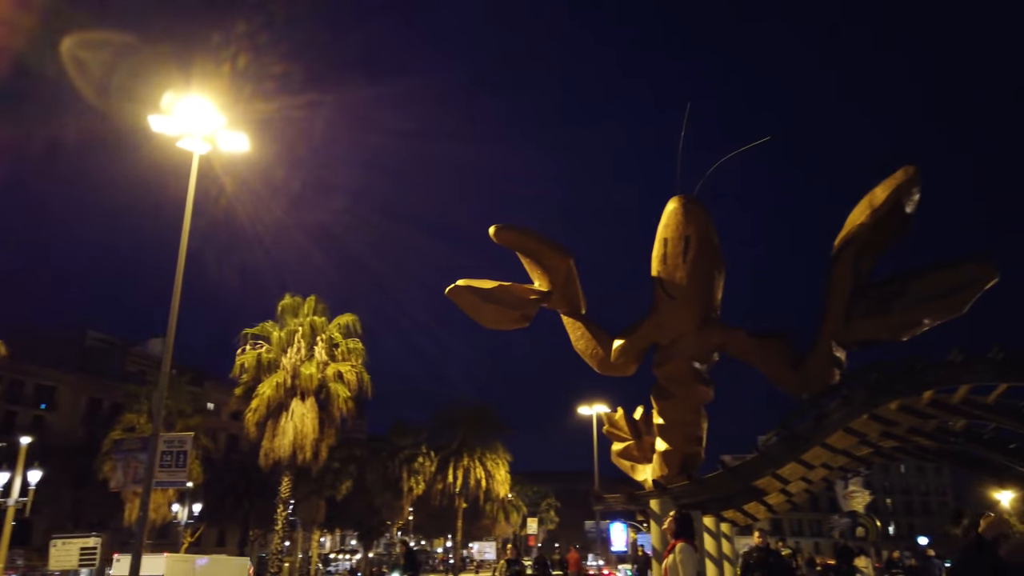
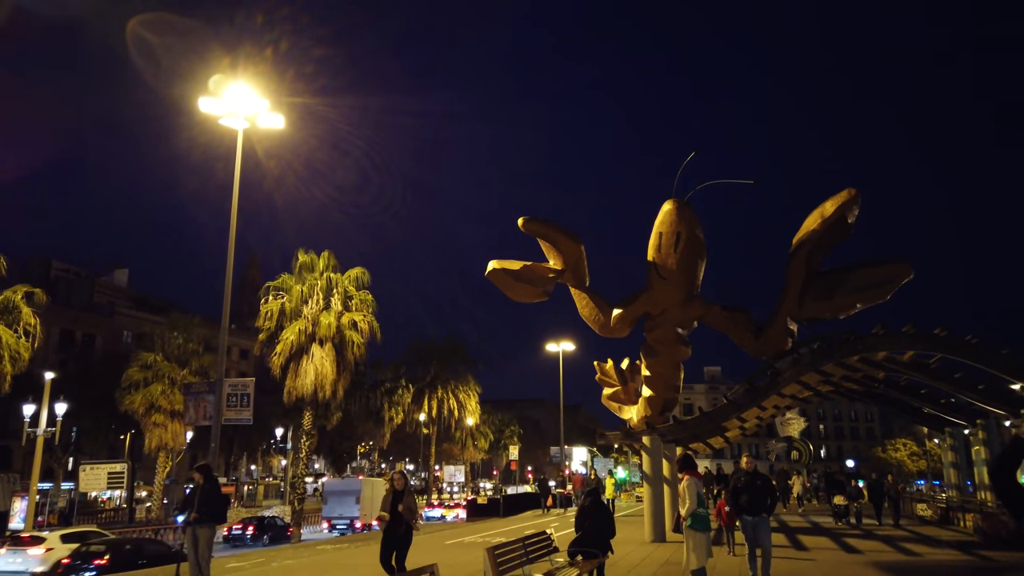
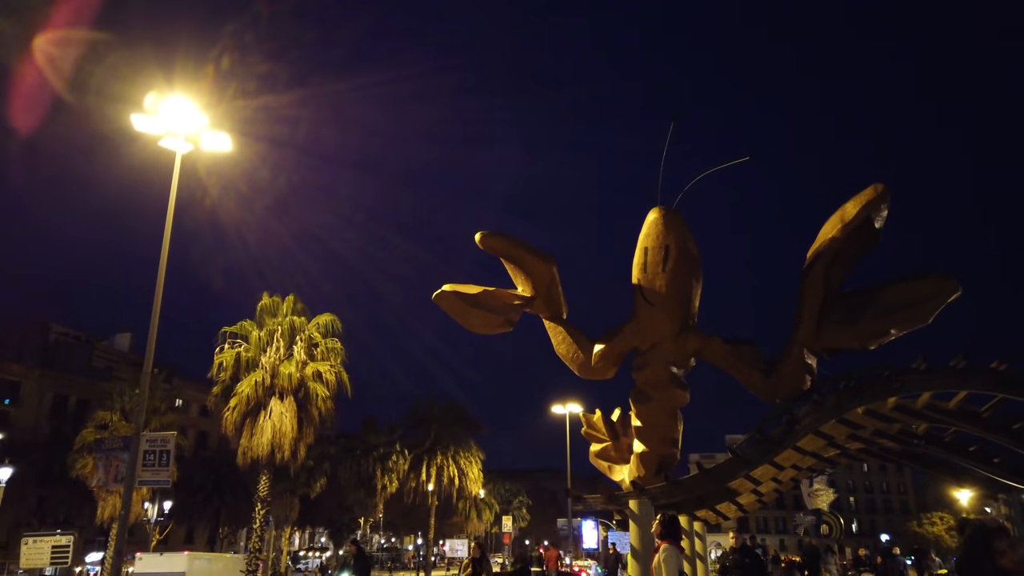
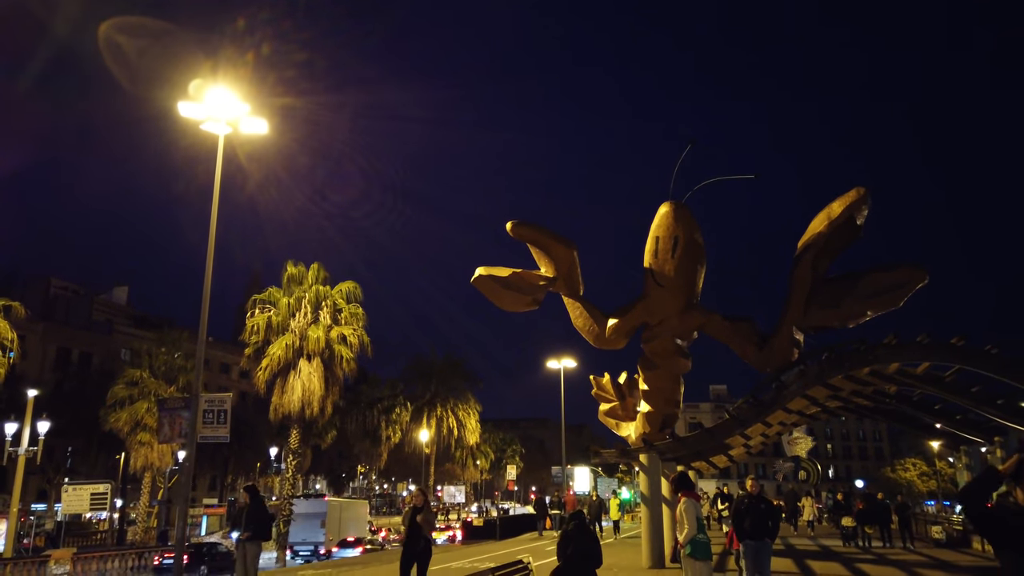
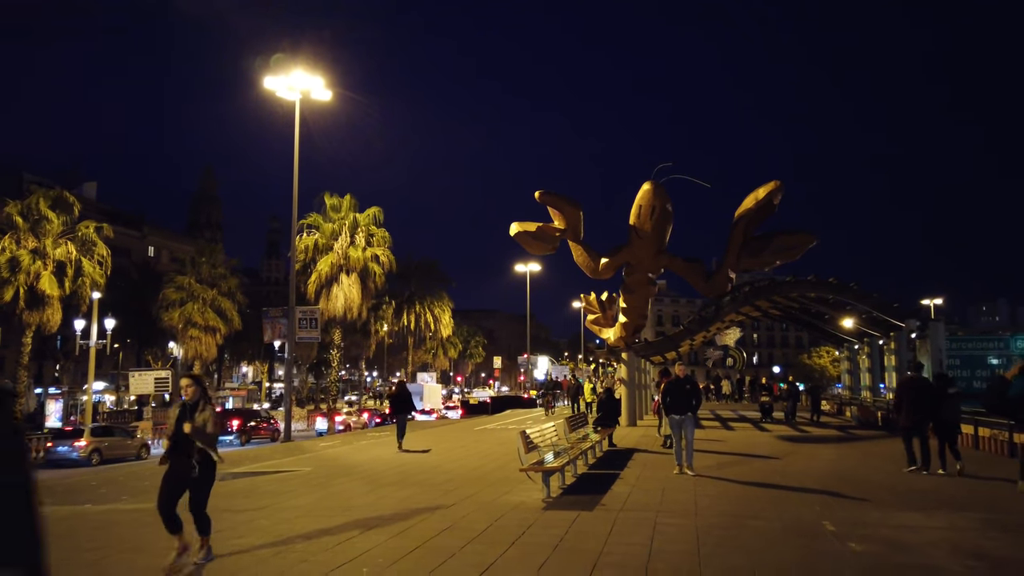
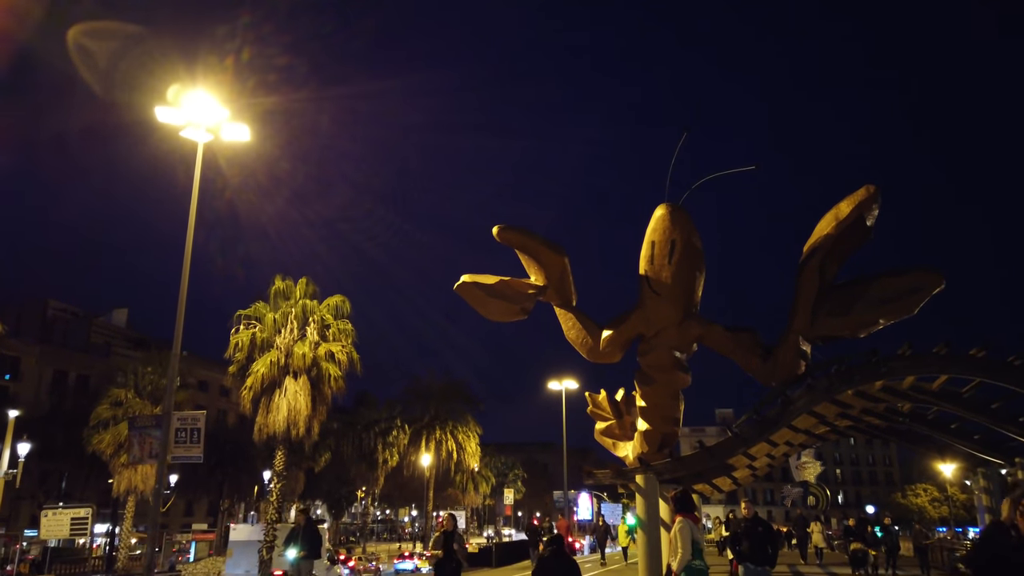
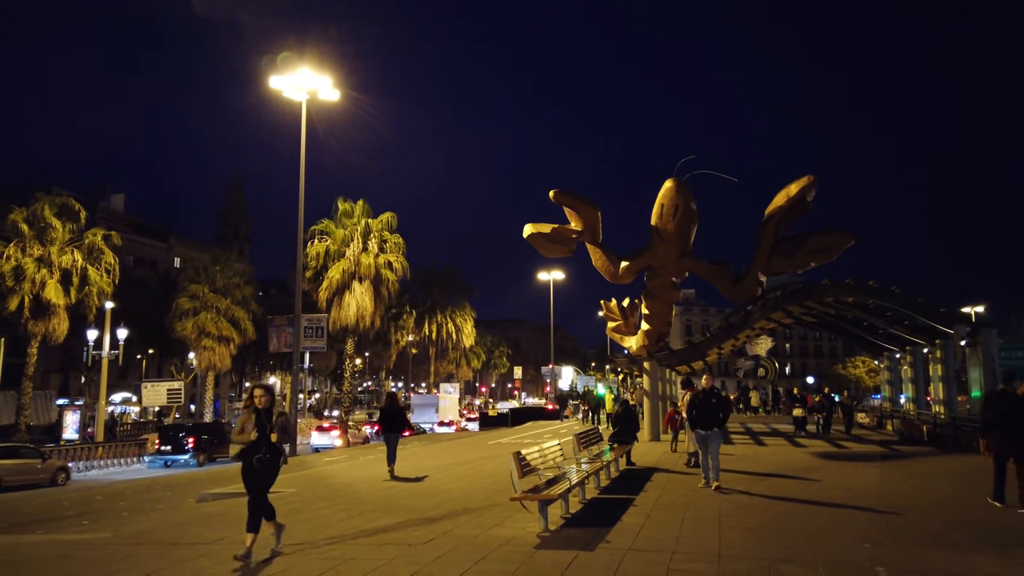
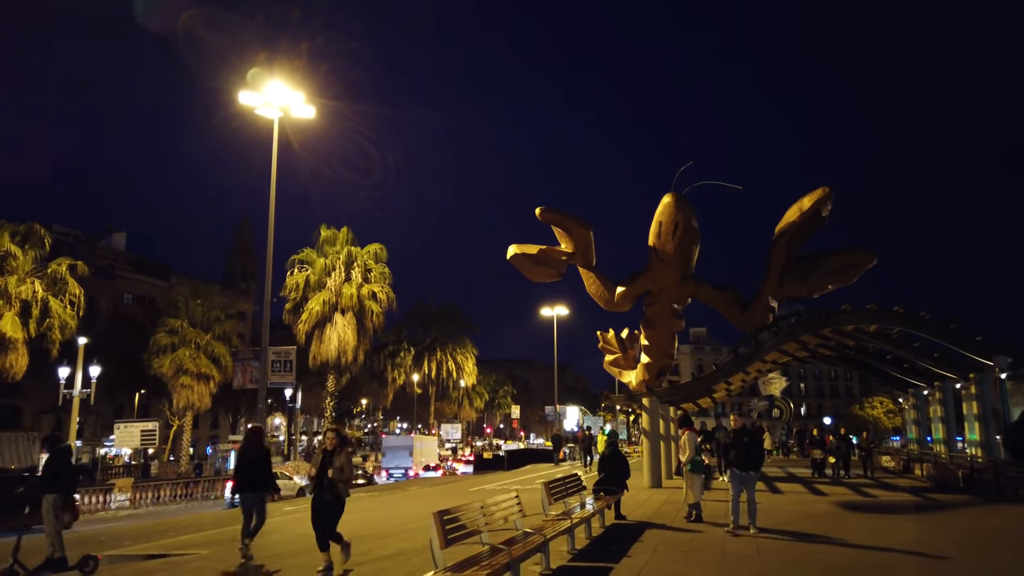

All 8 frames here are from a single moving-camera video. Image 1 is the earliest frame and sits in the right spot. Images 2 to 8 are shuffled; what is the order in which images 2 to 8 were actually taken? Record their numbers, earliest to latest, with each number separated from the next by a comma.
3, 6, 4, 2, 8, 7, 5
